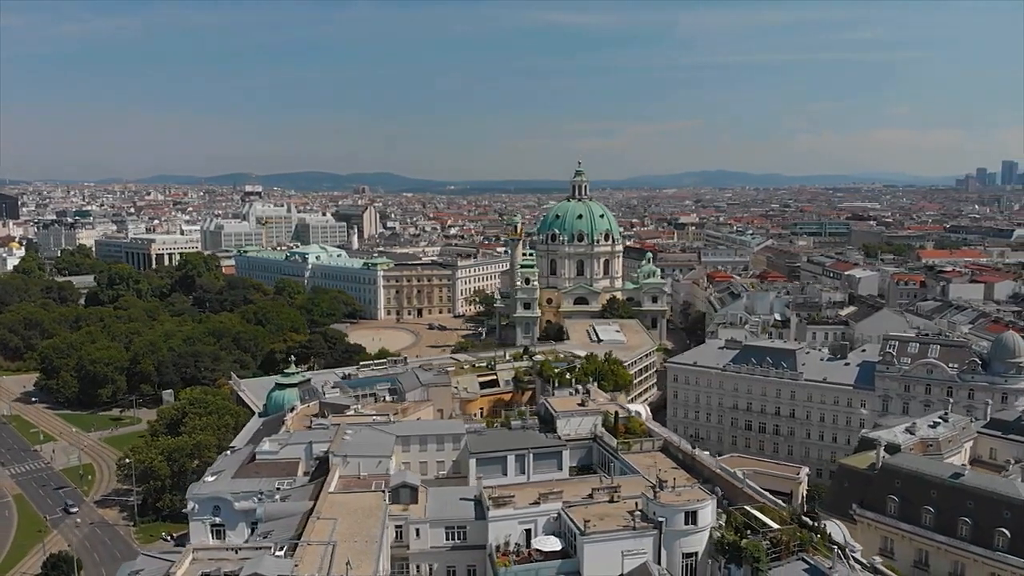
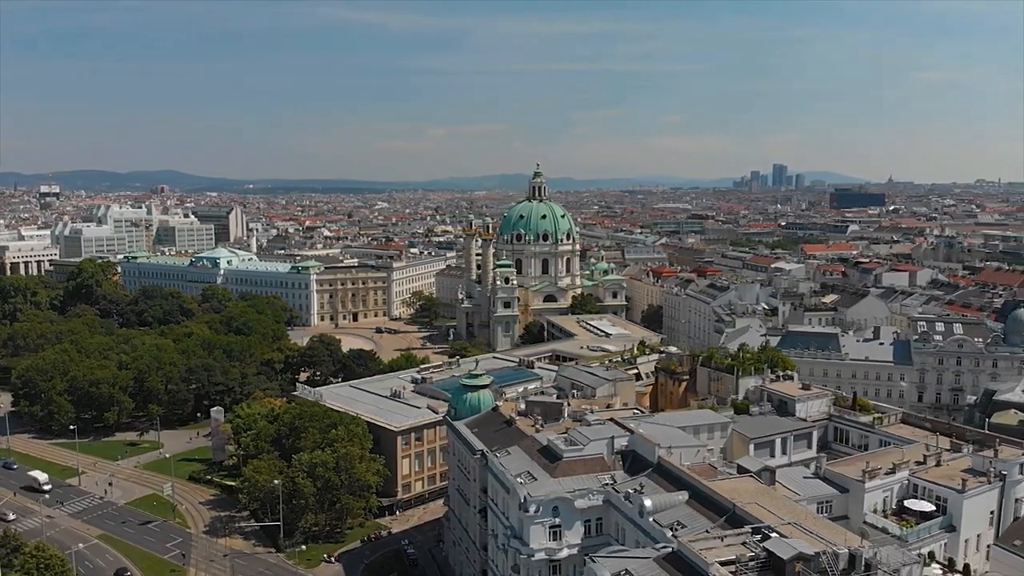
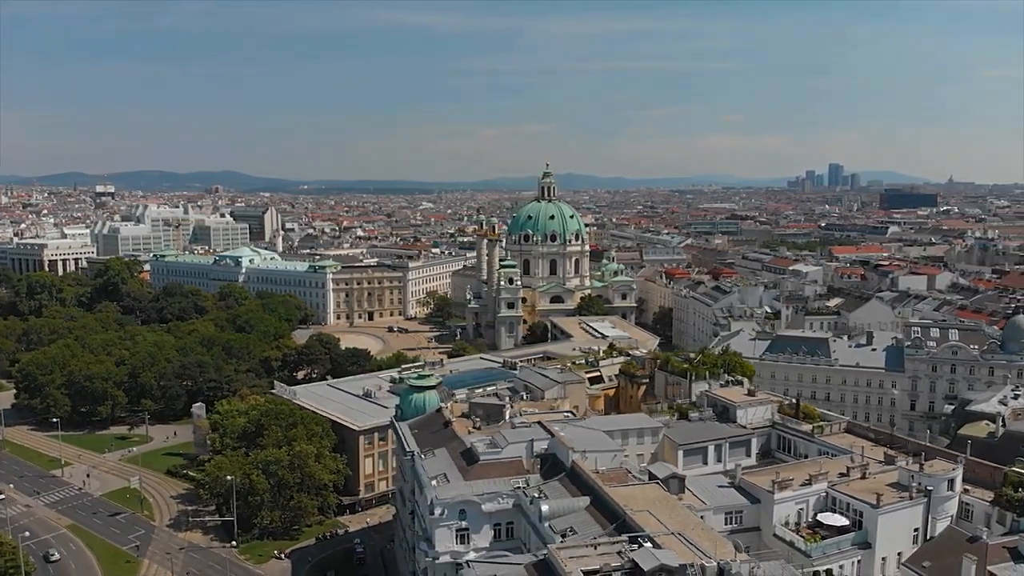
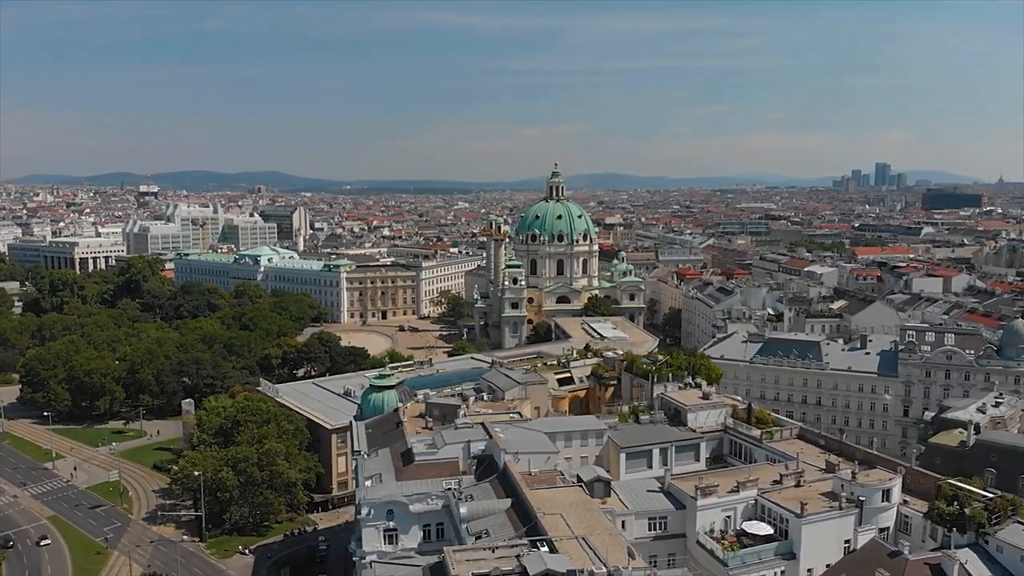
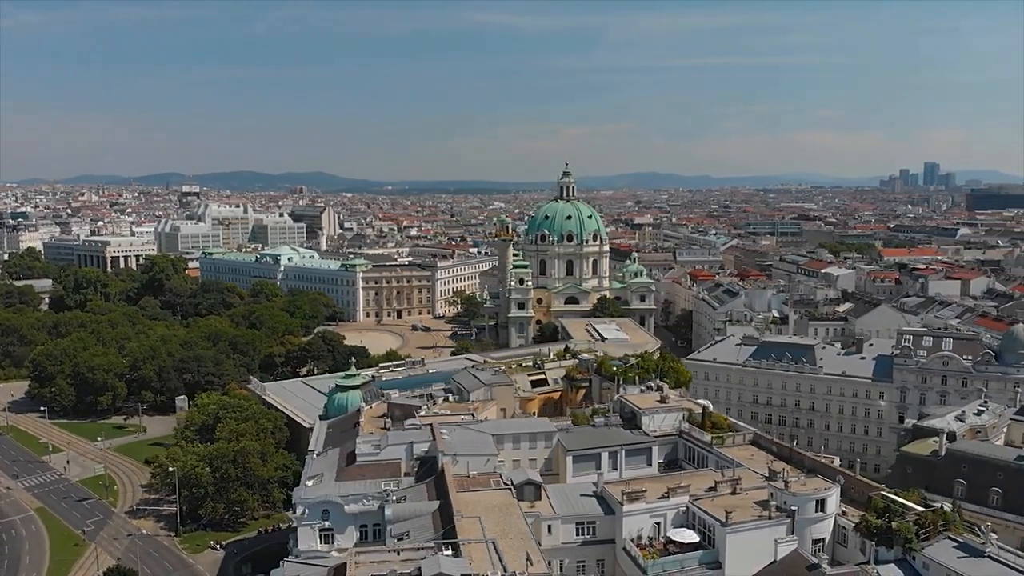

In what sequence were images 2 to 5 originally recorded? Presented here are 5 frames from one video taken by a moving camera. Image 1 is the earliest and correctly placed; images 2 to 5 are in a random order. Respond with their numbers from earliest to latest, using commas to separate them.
5, 4, 3, 2
